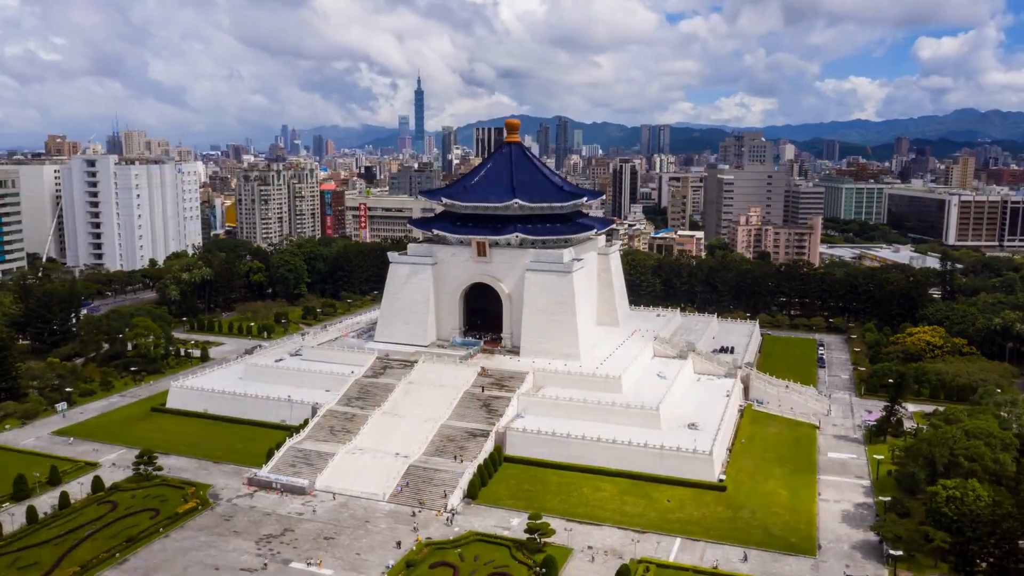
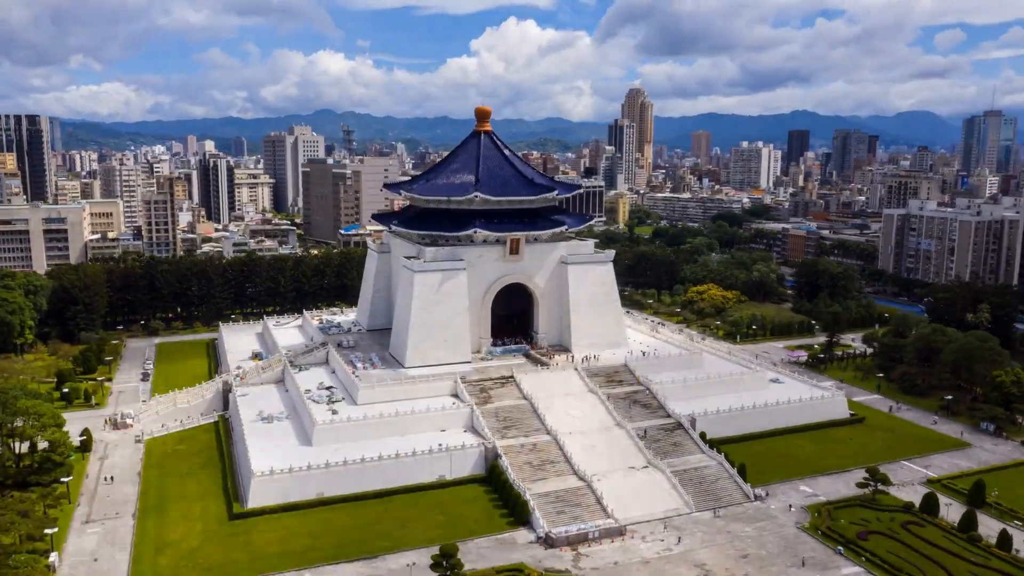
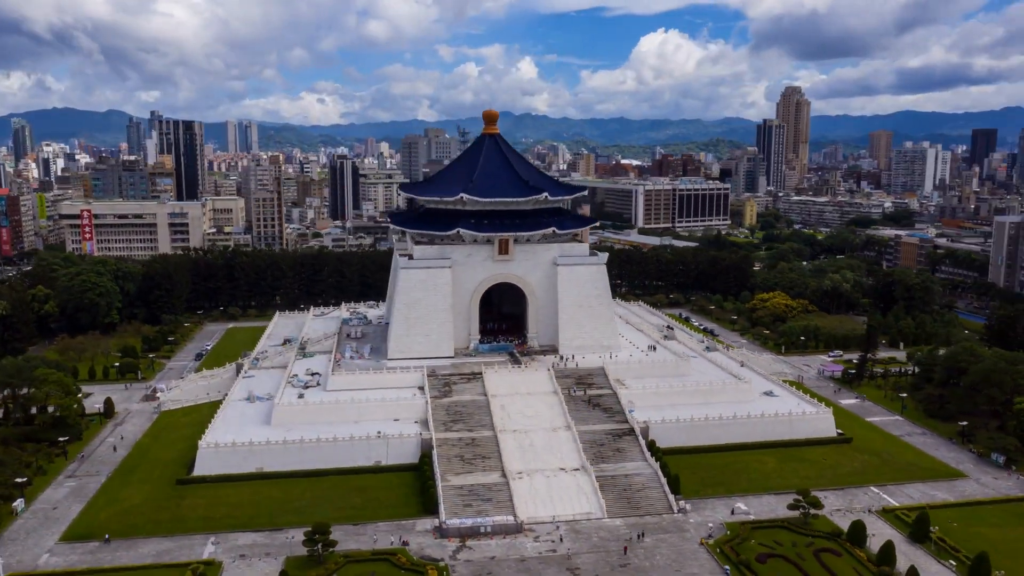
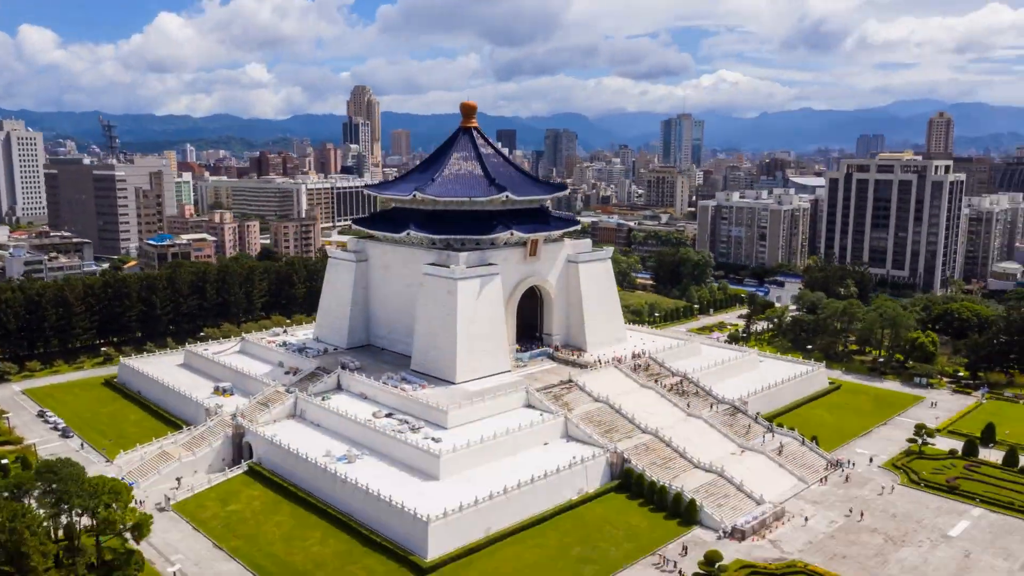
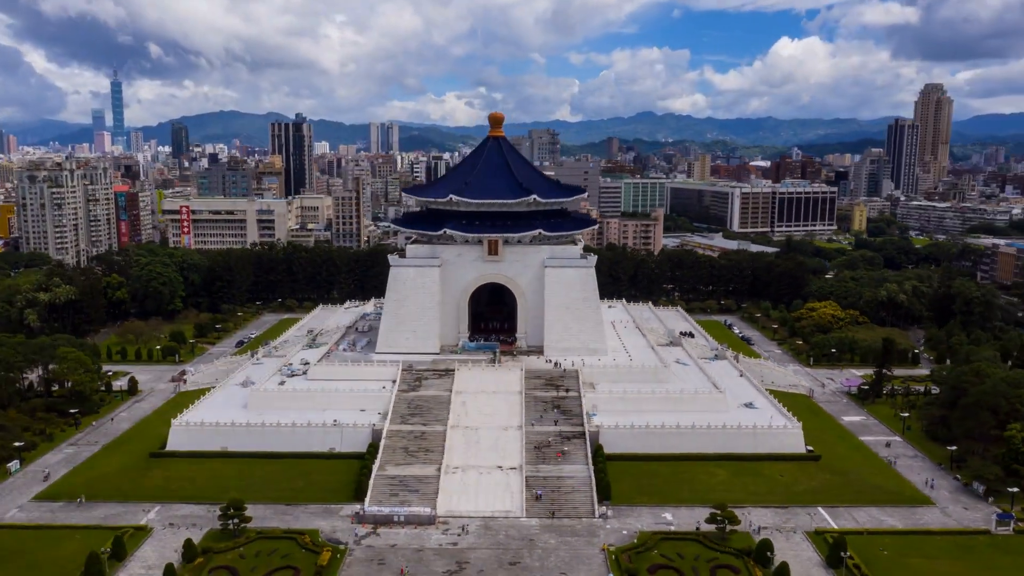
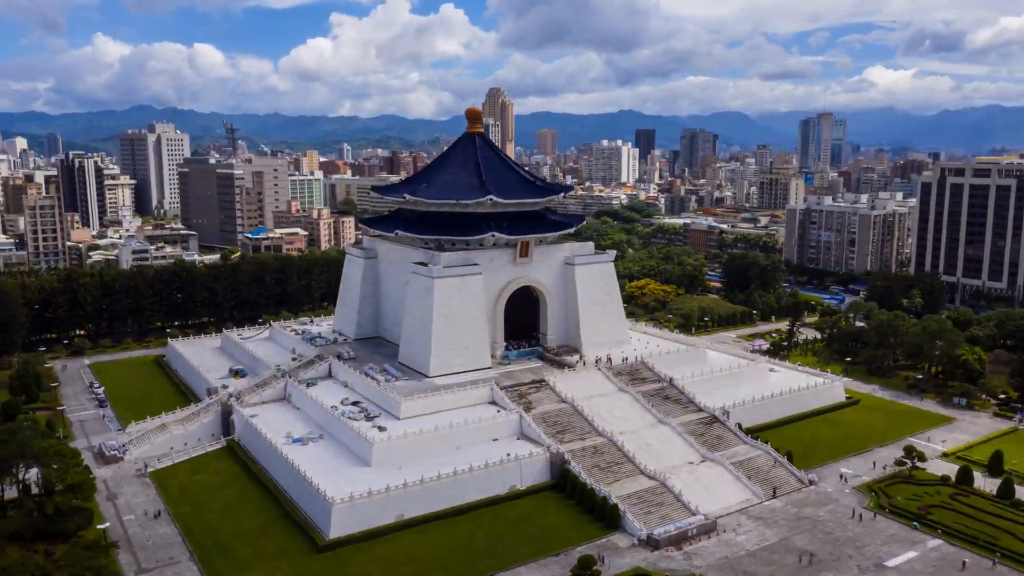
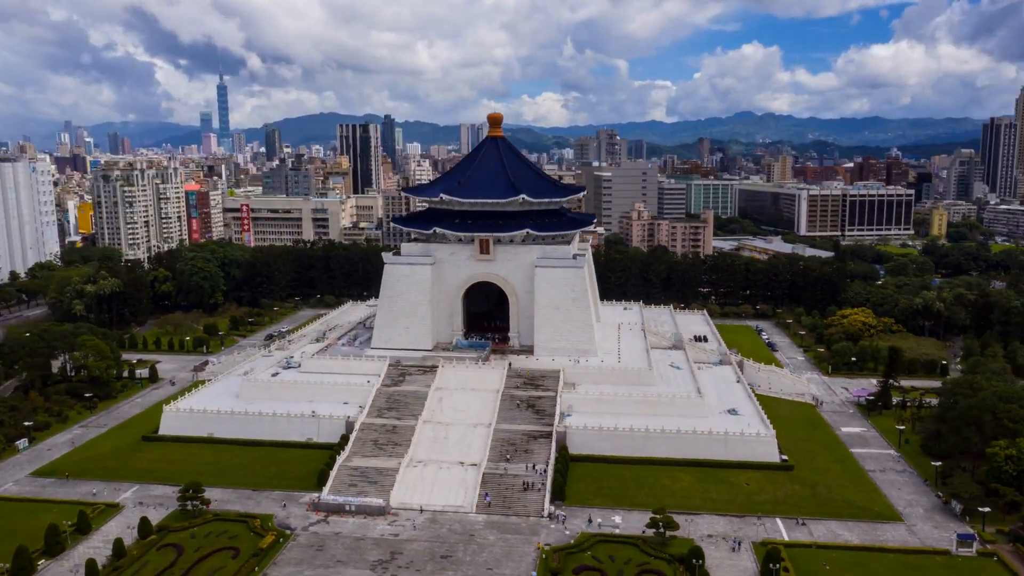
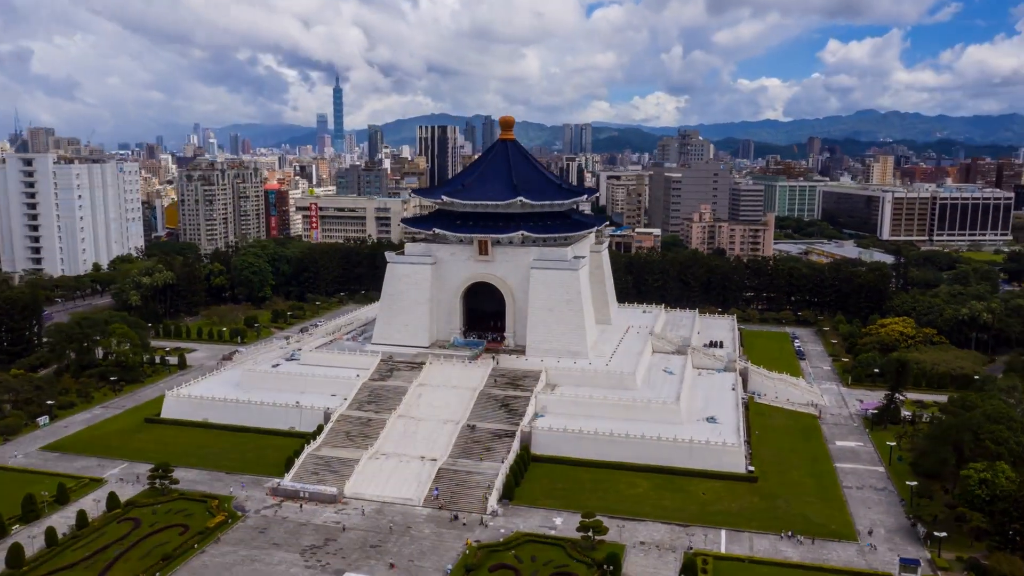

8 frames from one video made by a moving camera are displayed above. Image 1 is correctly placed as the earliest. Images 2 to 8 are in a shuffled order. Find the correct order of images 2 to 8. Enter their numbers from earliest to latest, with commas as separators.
8, 7, 5, 3, 2, 6, 4
